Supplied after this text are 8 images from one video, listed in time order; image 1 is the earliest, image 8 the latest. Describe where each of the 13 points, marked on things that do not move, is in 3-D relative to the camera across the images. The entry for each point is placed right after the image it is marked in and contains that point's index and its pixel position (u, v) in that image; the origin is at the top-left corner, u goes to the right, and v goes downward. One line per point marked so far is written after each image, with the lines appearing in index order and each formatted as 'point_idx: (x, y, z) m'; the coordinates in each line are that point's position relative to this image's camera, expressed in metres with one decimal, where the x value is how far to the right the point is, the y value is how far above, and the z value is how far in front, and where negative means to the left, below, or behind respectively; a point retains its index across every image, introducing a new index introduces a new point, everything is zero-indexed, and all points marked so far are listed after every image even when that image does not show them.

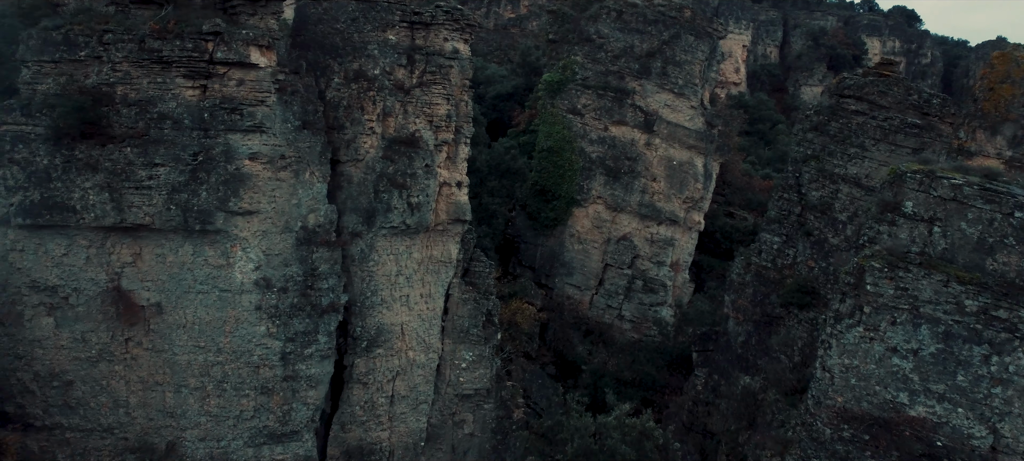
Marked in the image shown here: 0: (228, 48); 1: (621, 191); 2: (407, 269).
0: (-3.1, +2.0, +8.7) m
1: (+2.4, +0.9, +17.3) m
2: (-1.4, -0.5, +10.2) m
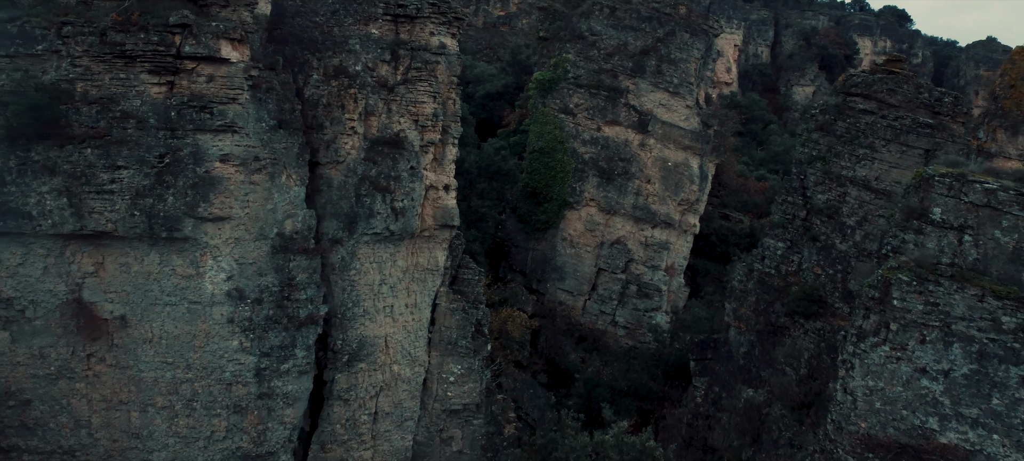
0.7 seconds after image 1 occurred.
0: (-3.2, +1.9, +8.0) m
1: (+2.2, +0.8, +16.8) m
2: (-1.5, -0.6, +9.6) m
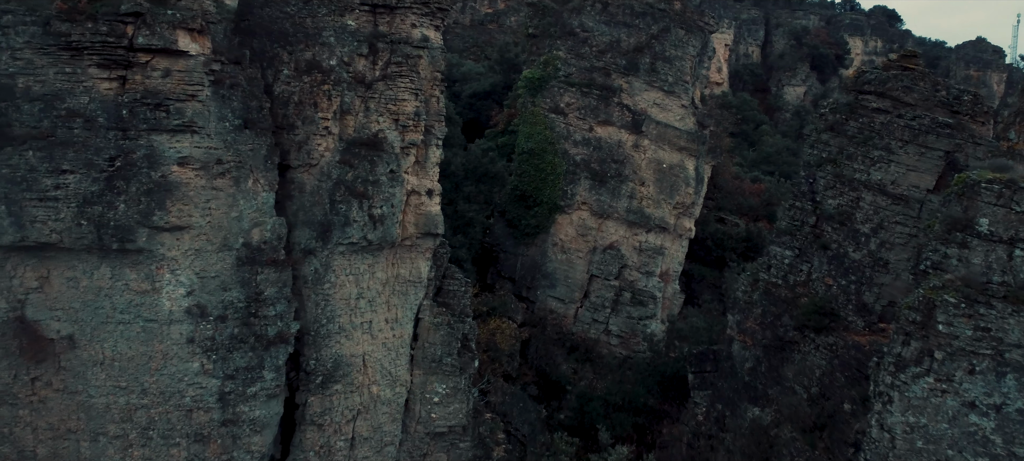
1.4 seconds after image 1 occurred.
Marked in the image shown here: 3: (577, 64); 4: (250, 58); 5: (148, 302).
0: (-3.3, +1.8, +7.2) m
1: (+1.9, +0.7, +16.0) m
2: (-1.6, -0.7, +8.8) m
3: (+1.3, +3.4, +16.1) m
4: (-2.6, +1.7, +8.0) m
5: (-3.5, -0.7, +7.5) m
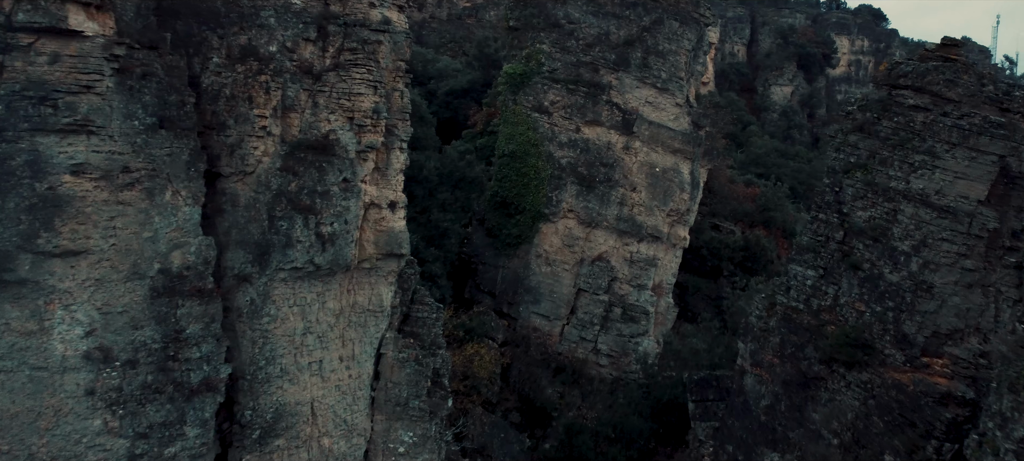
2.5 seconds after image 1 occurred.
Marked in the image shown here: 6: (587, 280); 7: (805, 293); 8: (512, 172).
0: (-3.5, +1.6, +5.7) m
1: (+1.6, +0.5, +14.7) m
2: (-1.8, -0.9, +7.3) m
3: (+0.9, +3.2, +14.7) m
4: (-2.8, +1.5, +6.5) m
5: (-3.7, -0.9, +6.0) m
6: (+1.4, -0.9, +14.8) m
7: (+3.2, -0.7, +8.6) m
8: (0.0, +1.1, +14.6) m
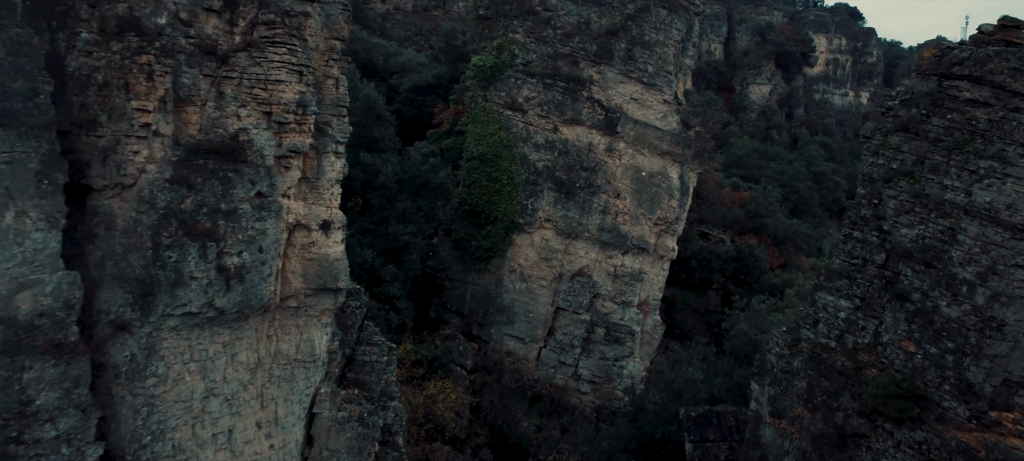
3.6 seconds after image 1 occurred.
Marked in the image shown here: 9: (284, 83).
0: (-3.7, +1.4, +4.0) m
1: (+1.1, +0.3, +13.1) m
2: (-2.0, -1.1, +5.6) m
3: (+0.4, +3.0, +13.1) m
4: (-3.0, +1.3, +4.7) m
5: (-3.8, -1.1, +4.2) m
6: (+0.9, -1.1, +13.2) m
7: (+2.9, -0.9, +7.1) m
8: (-0.5, +0.9, +12.9) m
9: (-1.6, +1.1, +5.8) m
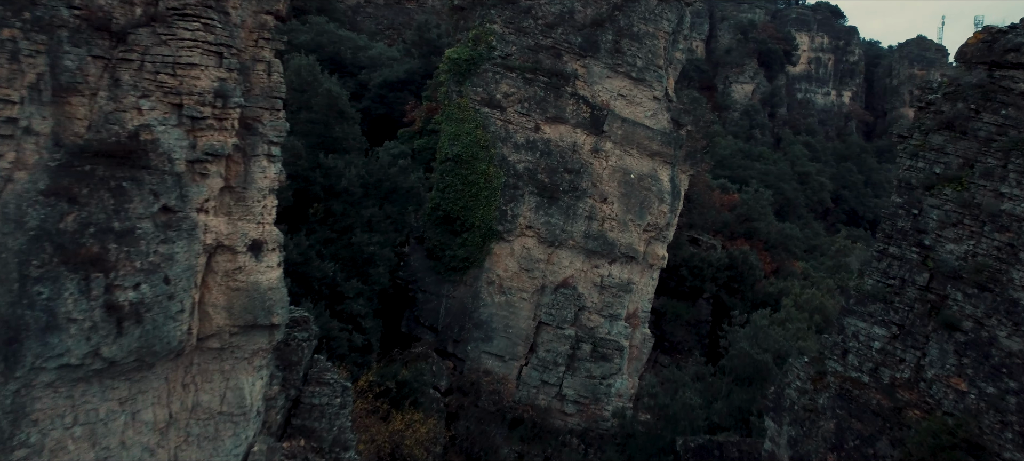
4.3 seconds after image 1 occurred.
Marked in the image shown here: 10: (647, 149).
0: (-3.8, +1.3, +2.8) m
1: (+0.7, +0.2, +12.0) m
2: (-2.1, -1.2, +4.5) m
3: (+0.1, +2.9, +12.0) m
4: (-3.1, +1.2, +3.5) m
5: (-3.9, -1.2, +3.0) m
6: (+0.6, -1.2, +12.2) m
7: (+2.8, -1.0, +6.0) m
8: (-0.8, +0.8, +11.8) m
9: (-1.8, +0.9, +4.6) m
10: (+2.1, +1.3, +12.3) m
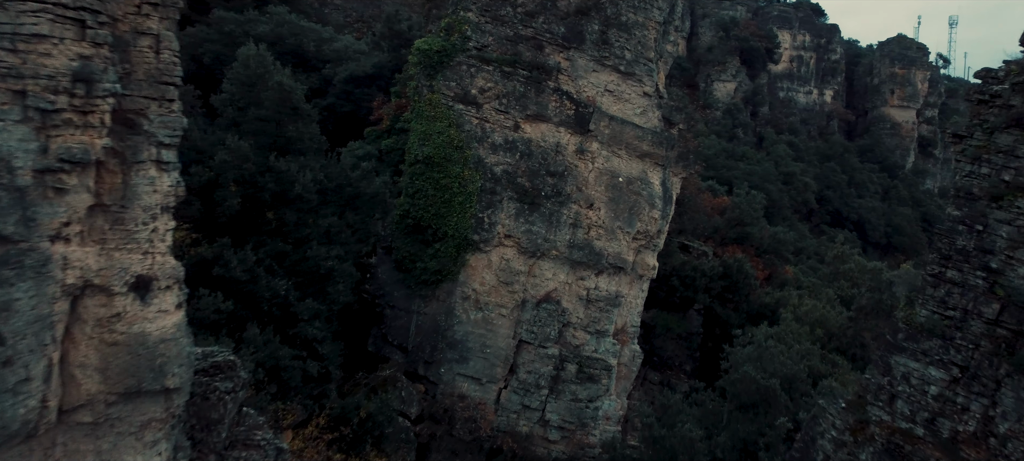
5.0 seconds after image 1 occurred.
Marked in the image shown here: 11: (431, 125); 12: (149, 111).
0: (-3.8, +1.1, +1.5) m
1: (+0.4, +0.1, +10.8) m
2: (-2.2, -1.4, +3.2) m
3: (-0.2, +2.8, +10.9) m
4: (-3.2, +1.1, +2.3) m
5: (-4.0, -1.4, +1.8) m
6: (+0.3, -1.4, +11.0) m
7: (+2.6, -1.1, +4.9) m
8: (-1.1, +0.6, +10.6) m
9: (-1.9, +0.8, +3.4) m
10: (+1.8, +1.1, +11.2) m
11: (-1.1, +1.4, +10.7) m
12: (-1.7, +0.6, +3.9) m
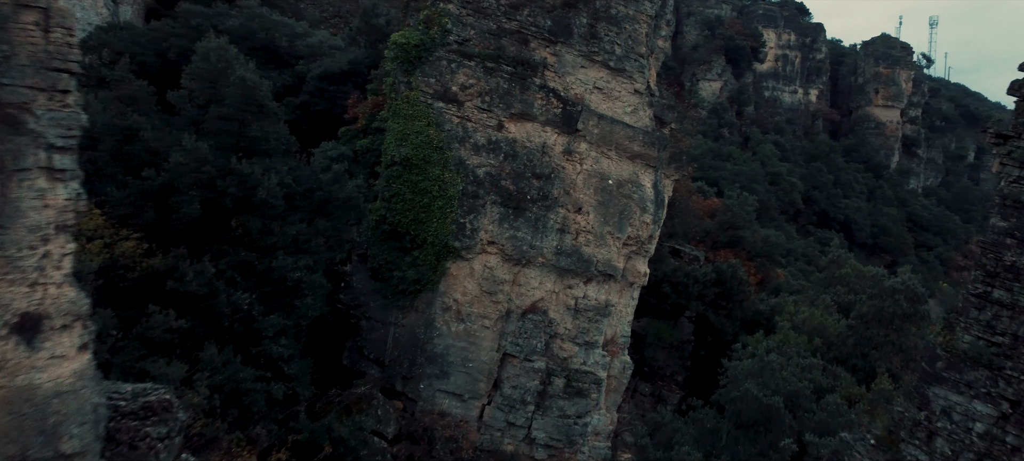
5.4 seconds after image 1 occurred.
0: (-3.8, +1.0, +0.7) m
1: (+0.2, 0.0, +10.2) m
2: (-2.3, -1.5, +2.5) m
3: (-0.5, +2.7, +10.2) m
4: (-3.2, +1.0, +1.5) m
5: (-4.0, -1.5, +1.0) m
6: (+0.1, -1.5, +10.3) m
7: (+2.5, -1.2, +4.3) m
8: (-1.3, +0.5, +9.9) m
9: (-1.9, +0.7, +2.7) m
10: (+1.6, +1.1, +10.5) m
11: (-1.3, +1.4, +10.0) m
12: (-1.7, +0.5, +3.2) m
